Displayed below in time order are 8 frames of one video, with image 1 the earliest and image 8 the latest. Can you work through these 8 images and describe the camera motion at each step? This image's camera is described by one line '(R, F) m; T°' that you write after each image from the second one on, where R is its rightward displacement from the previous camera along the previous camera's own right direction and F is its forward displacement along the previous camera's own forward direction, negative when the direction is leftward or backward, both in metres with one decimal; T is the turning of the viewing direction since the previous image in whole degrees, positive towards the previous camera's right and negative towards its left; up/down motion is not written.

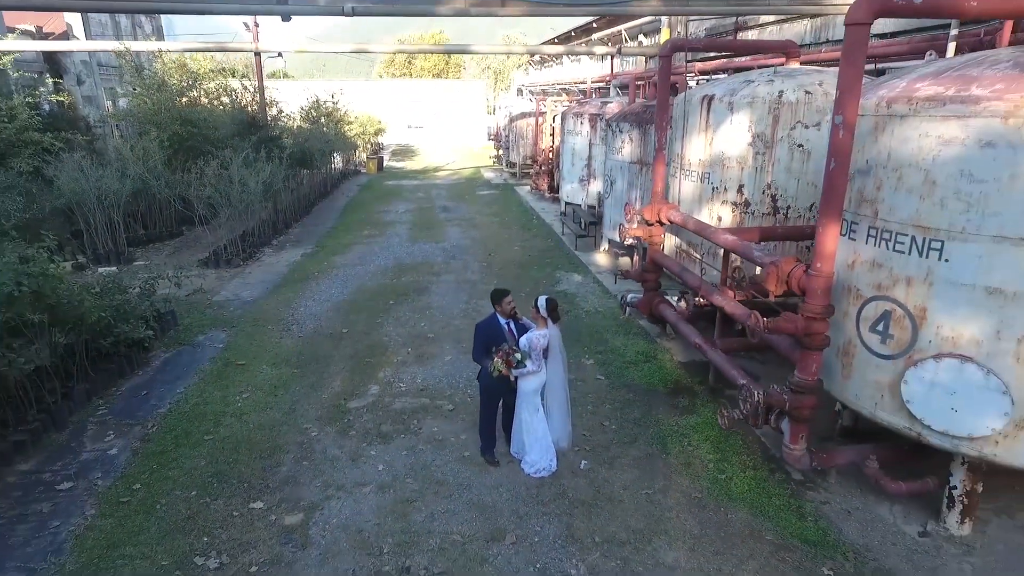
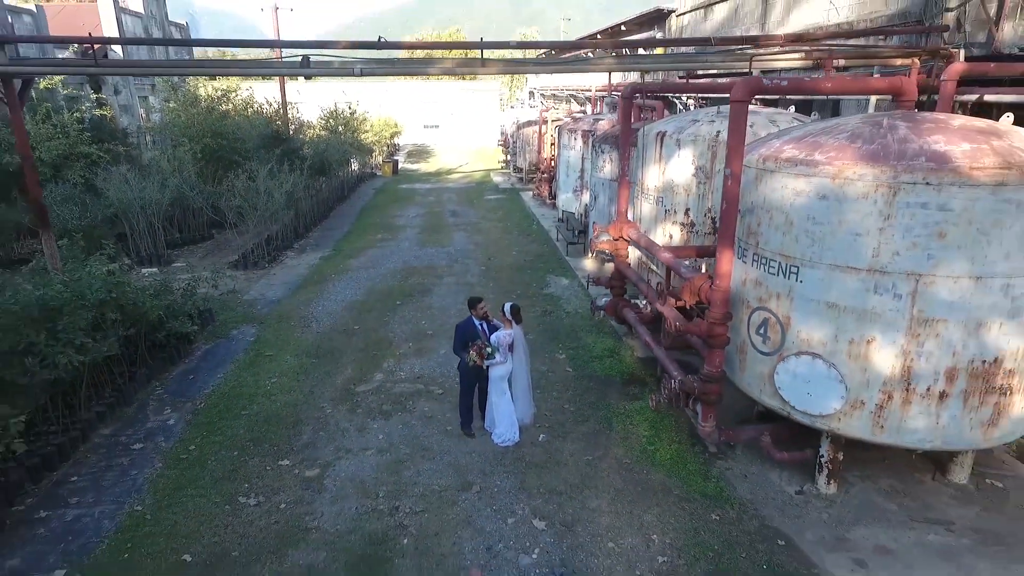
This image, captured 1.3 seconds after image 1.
(+0.3, -1.0) m; -2°
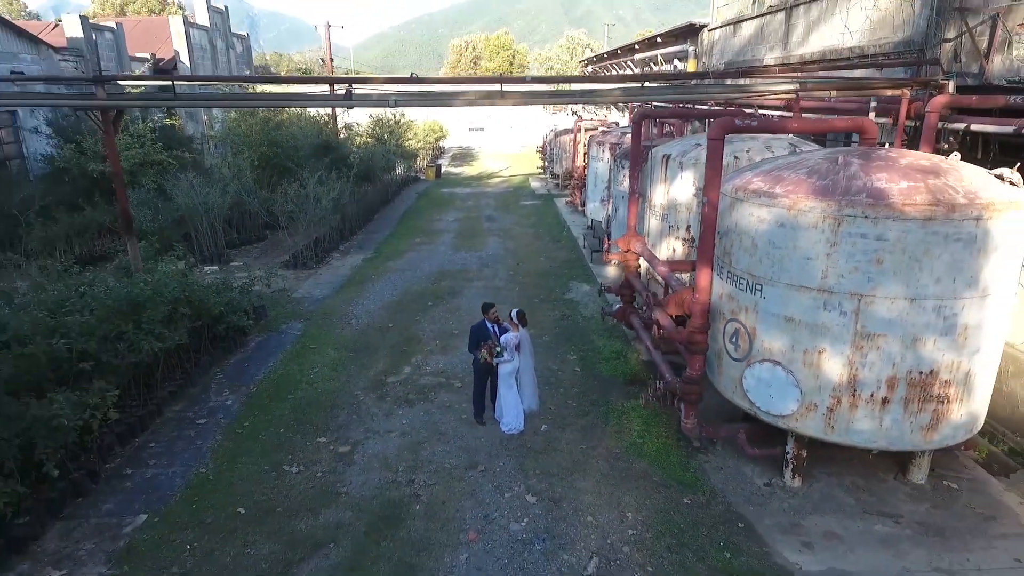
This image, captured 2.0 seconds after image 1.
(+0.3, -0.7) m; -4°
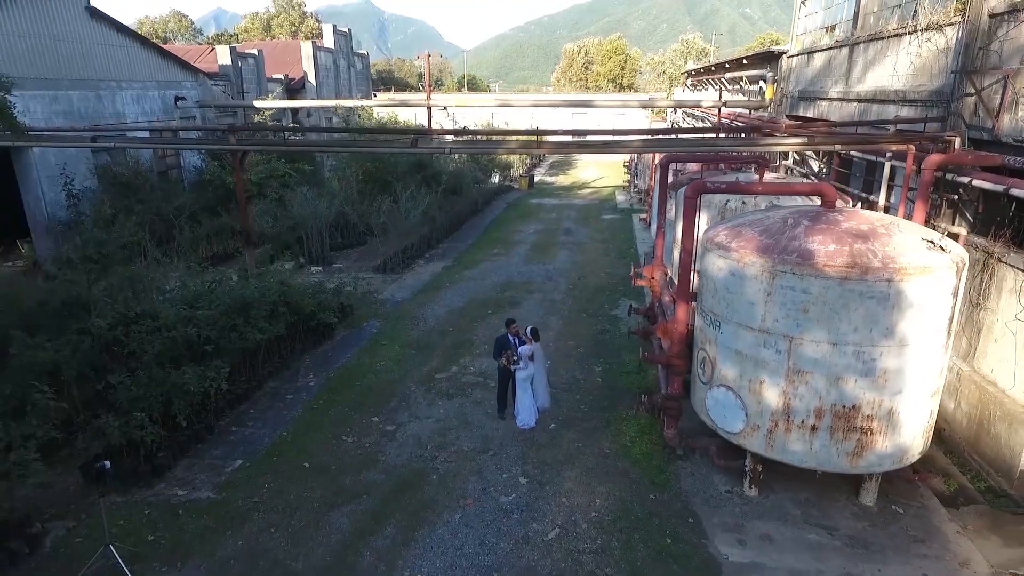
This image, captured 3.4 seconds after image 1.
(+0.9, -1.1) m; -10°
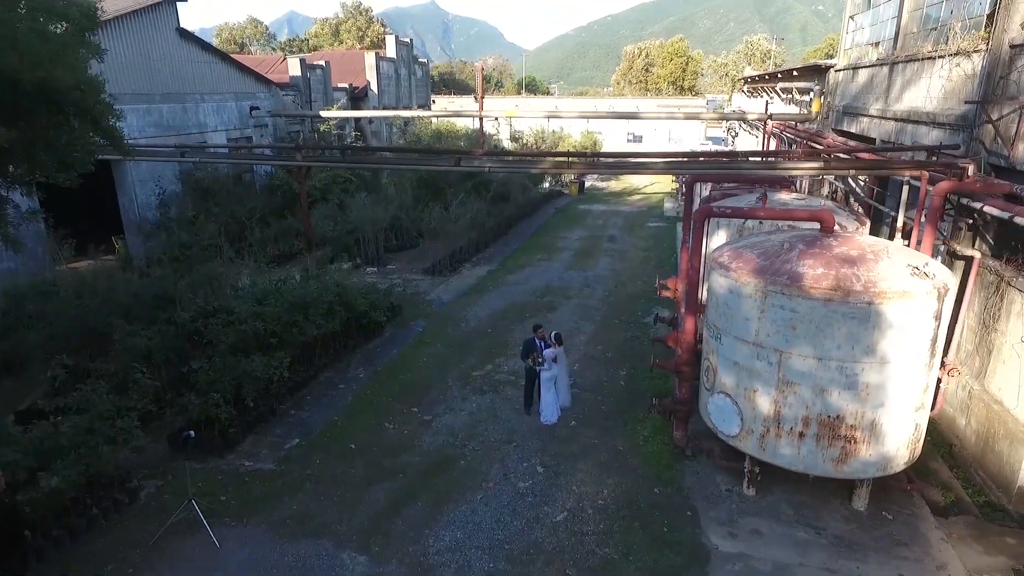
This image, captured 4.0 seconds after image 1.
(+0.3, -0.7) m; -5°
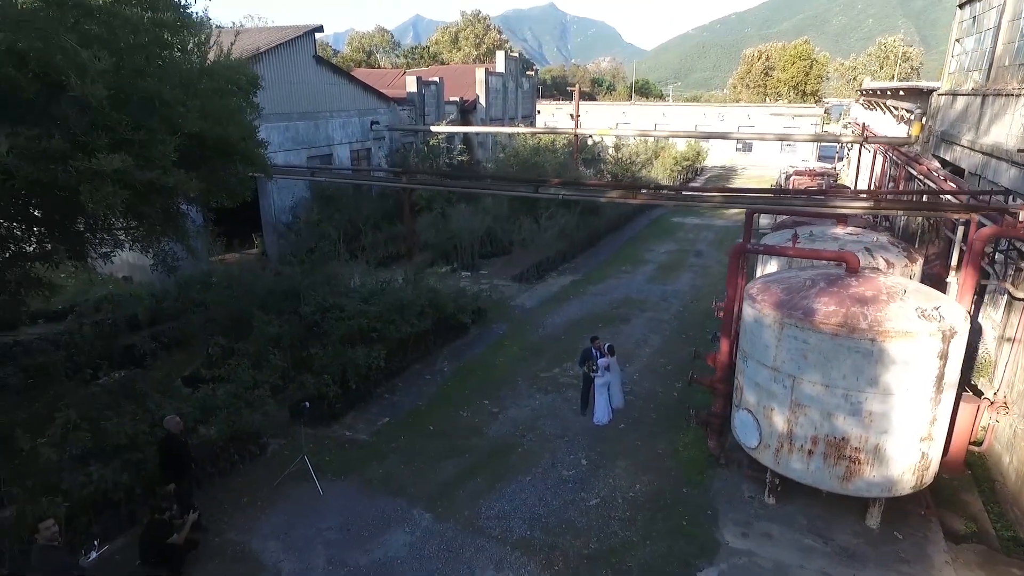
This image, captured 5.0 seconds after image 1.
(+0.6, -1.1) m; -10°
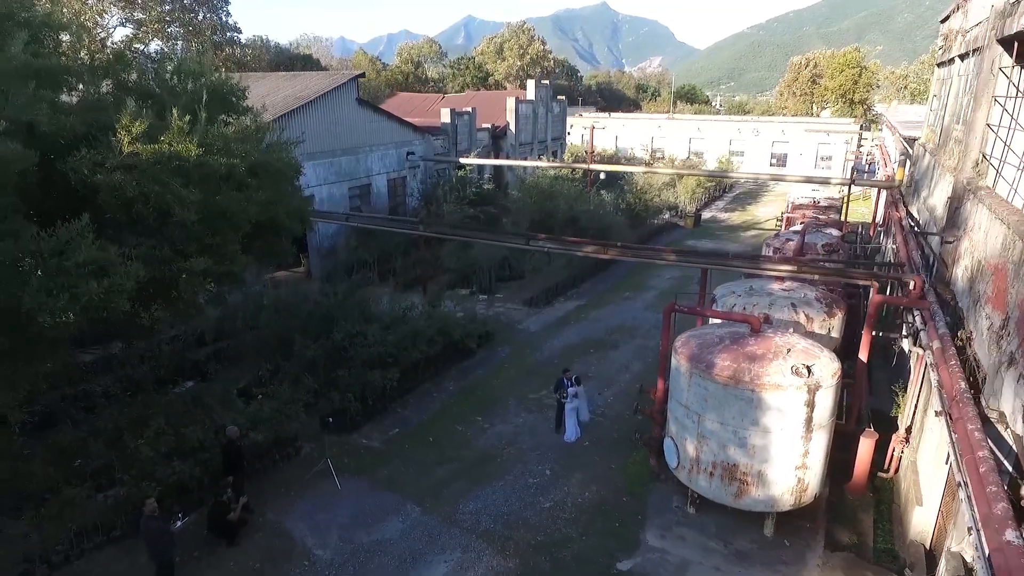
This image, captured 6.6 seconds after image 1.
(+0.9, -1.8) m; -4°
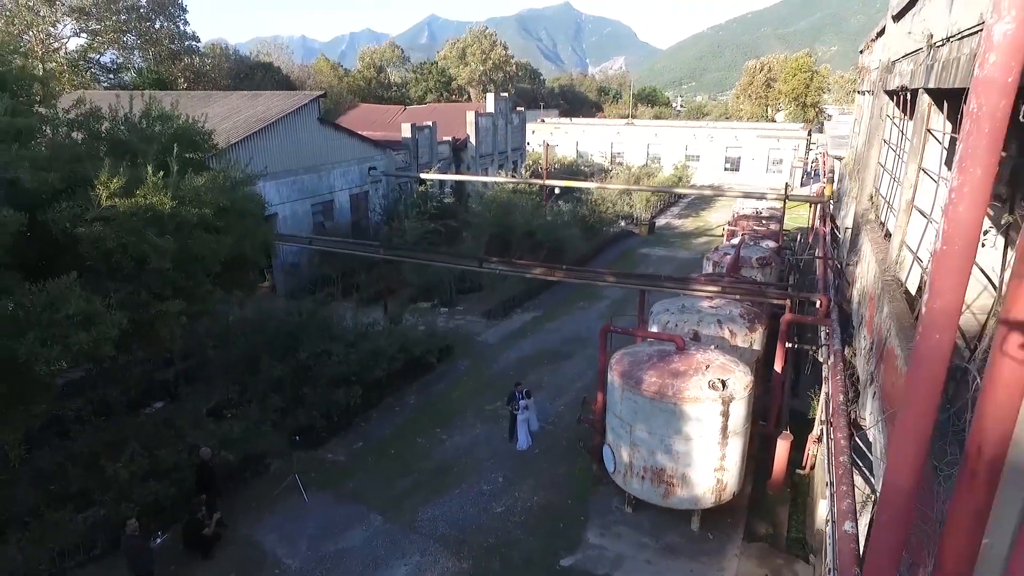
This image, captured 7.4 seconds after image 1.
(+0.3, -0.8) m; +3°
